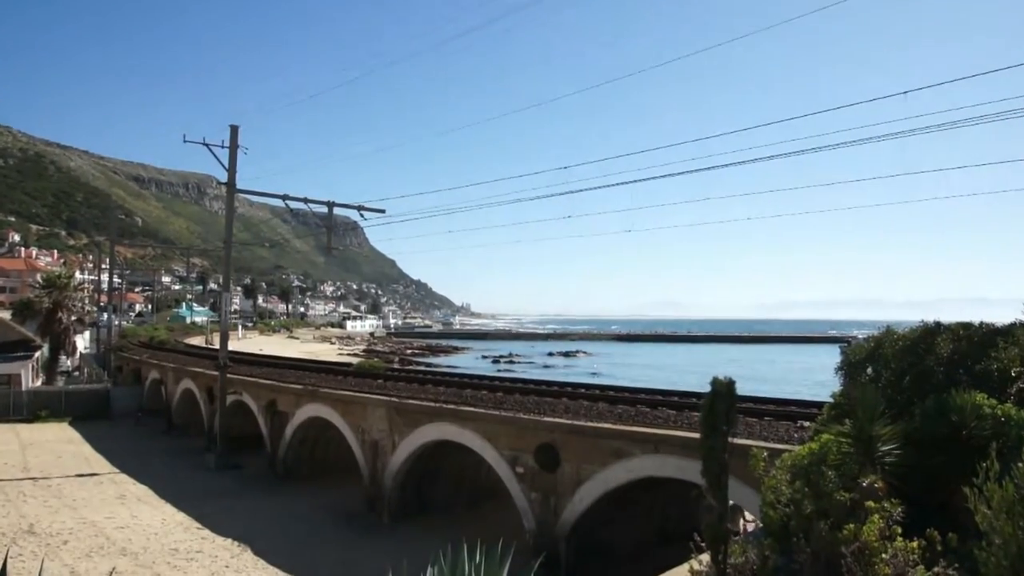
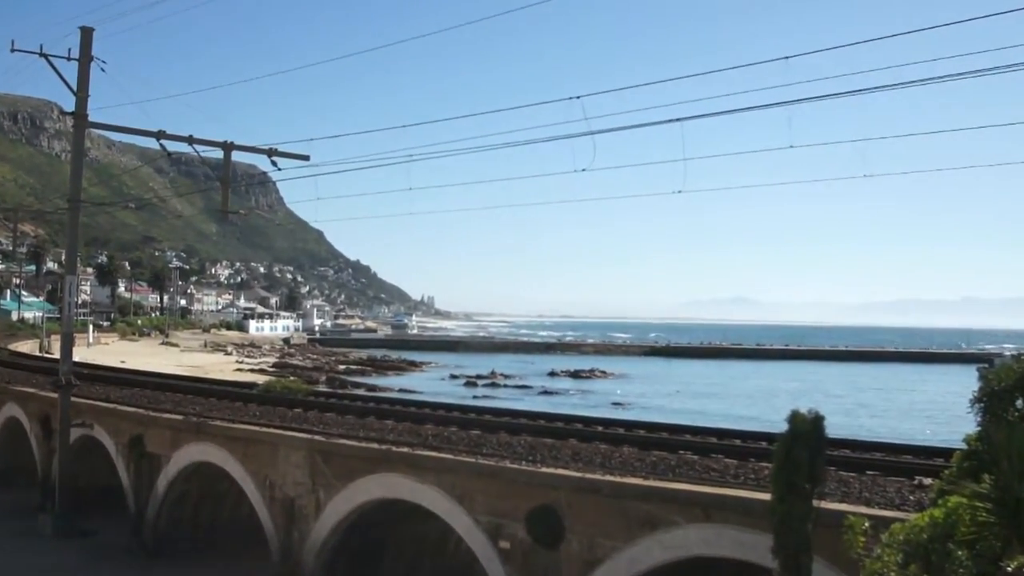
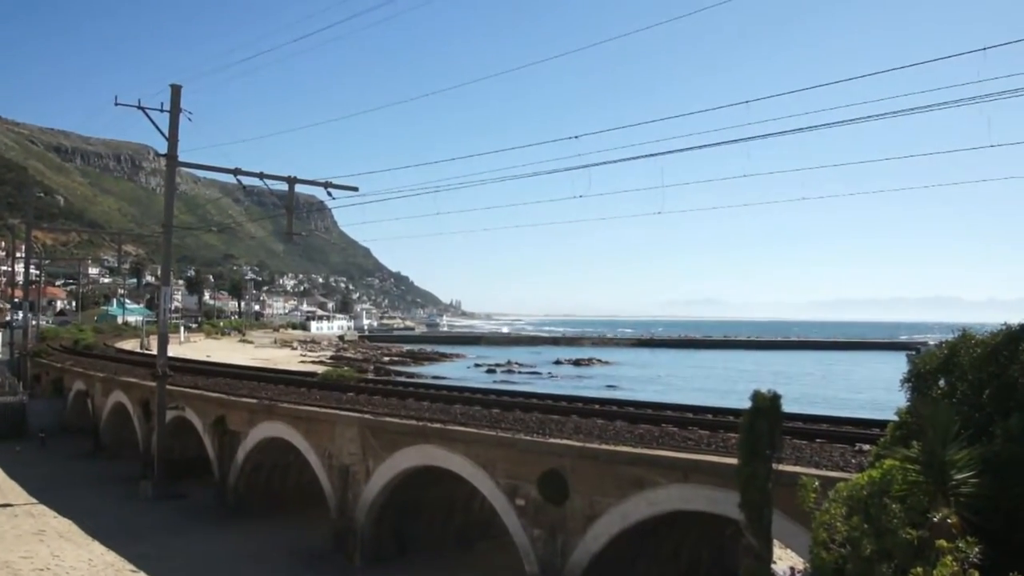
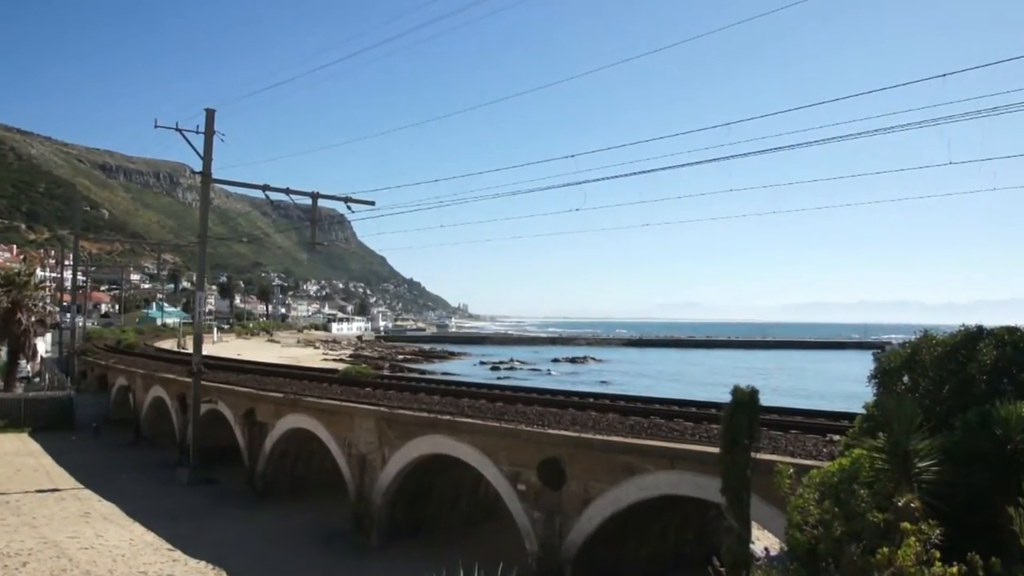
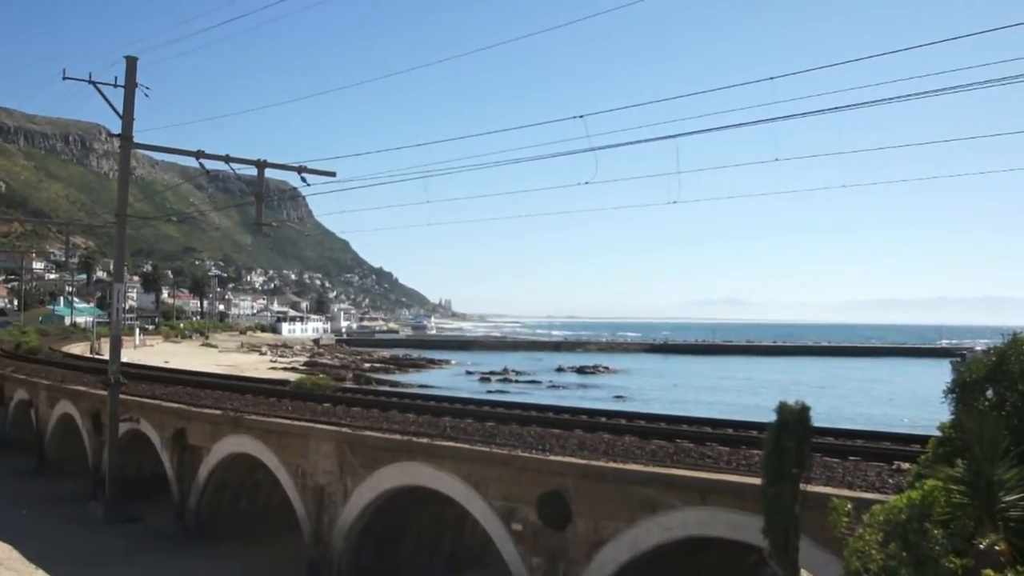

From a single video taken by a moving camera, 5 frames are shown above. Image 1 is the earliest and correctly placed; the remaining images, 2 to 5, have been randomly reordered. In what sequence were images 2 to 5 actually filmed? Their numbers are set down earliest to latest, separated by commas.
4, 3, 5, 2
